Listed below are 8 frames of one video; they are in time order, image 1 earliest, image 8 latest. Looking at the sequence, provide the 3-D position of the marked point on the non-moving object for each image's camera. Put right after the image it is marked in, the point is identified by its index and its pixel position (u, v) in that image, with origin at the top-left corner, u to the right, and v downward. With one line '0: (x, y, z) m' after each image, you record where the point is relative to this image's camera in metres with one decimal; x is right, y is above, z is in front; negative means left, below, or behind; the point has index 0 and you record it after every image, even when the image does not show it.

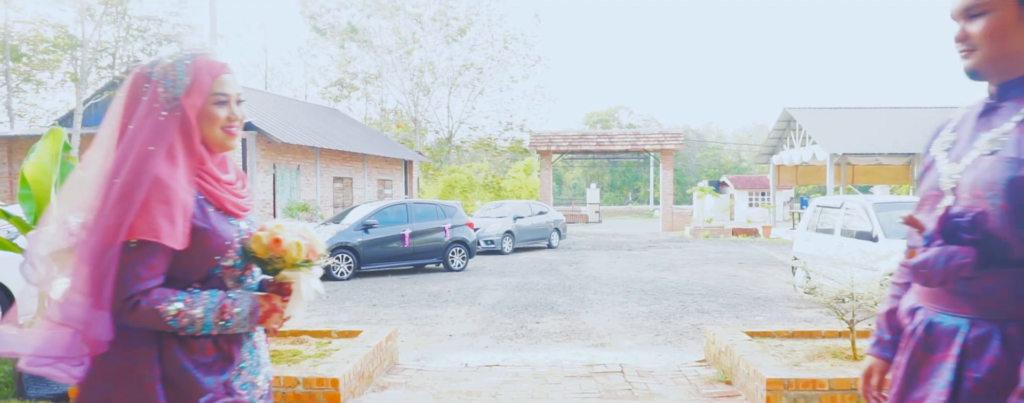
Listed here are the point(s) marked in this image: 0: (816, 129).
0: (+8.2, +2.0, +18.2) m
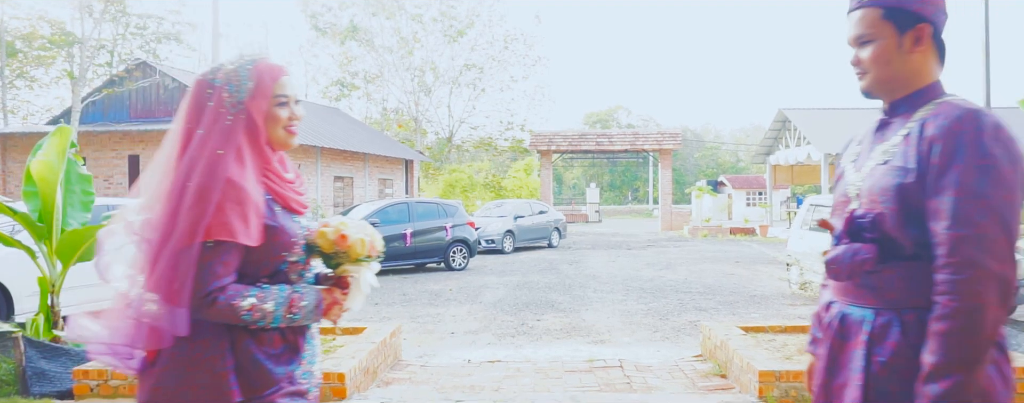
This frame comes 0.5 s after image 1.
0: (+8.2, +2.0, +18.3) m
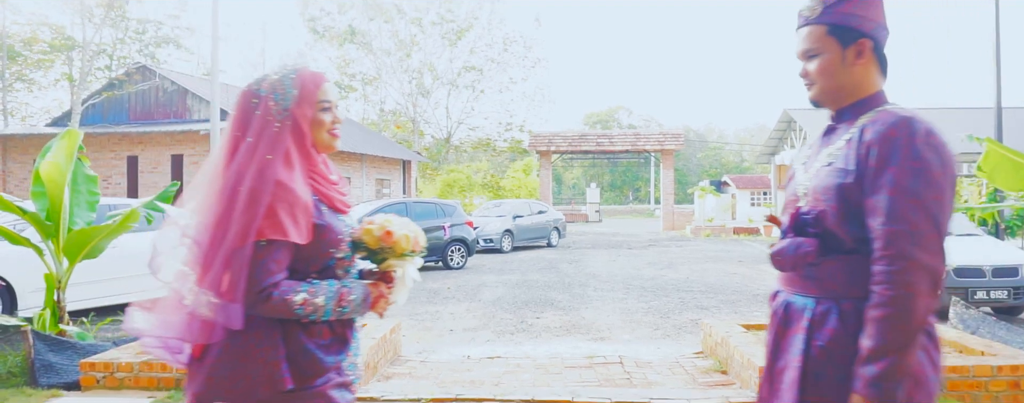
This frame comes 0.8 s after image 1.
0: (+8.2, +2.0, +18.4) m
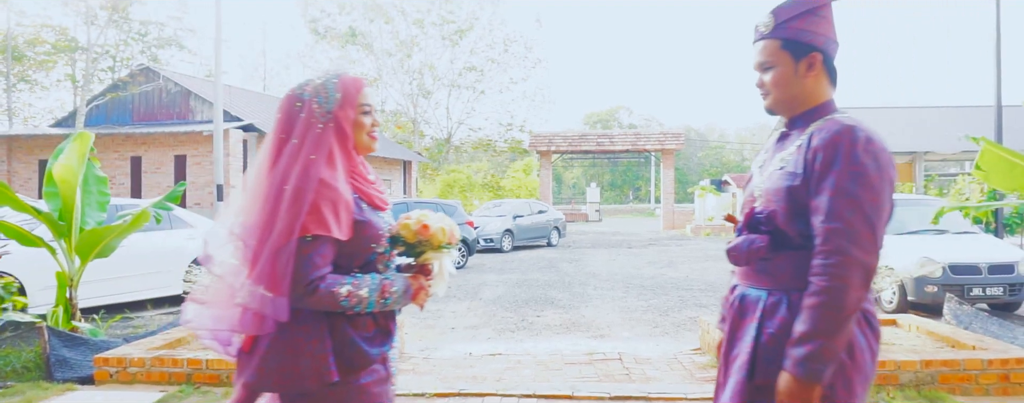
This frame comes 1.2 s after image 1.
0: (+8.2, +2.0, +18.4) m
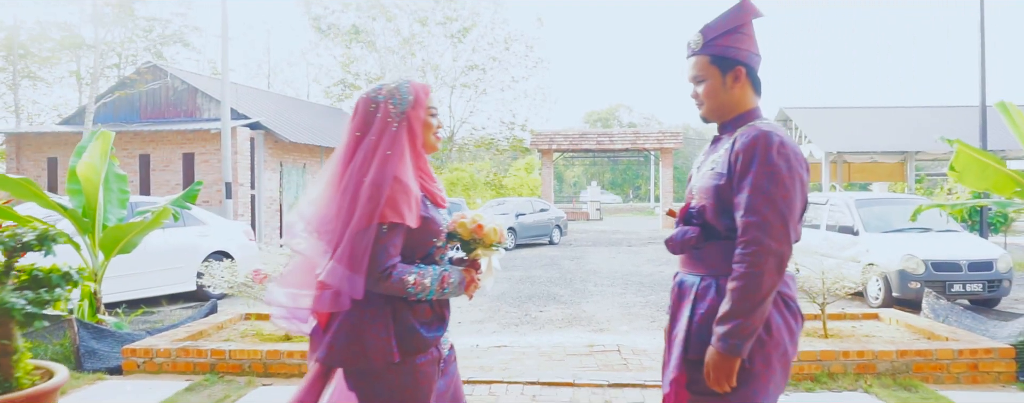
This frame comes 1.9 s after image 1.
0: (+8.3, +2.0, +18.7) m
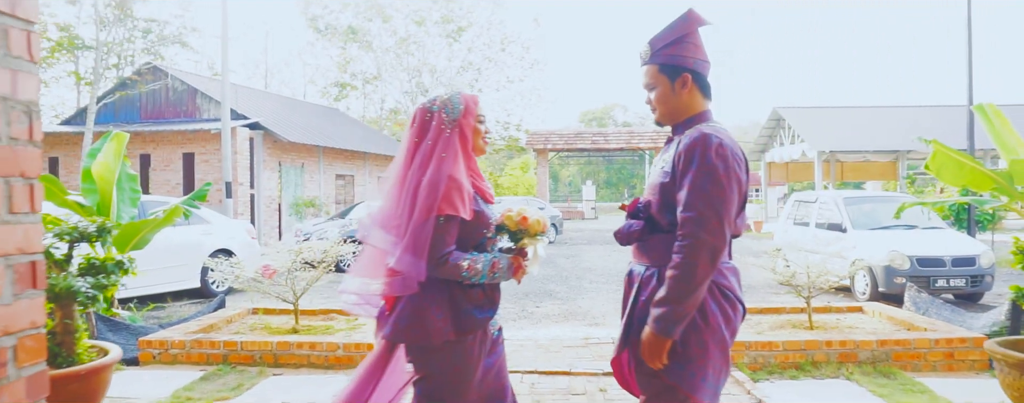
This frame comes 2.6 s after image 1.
0: (+8.2, +2.1, +19.0) m
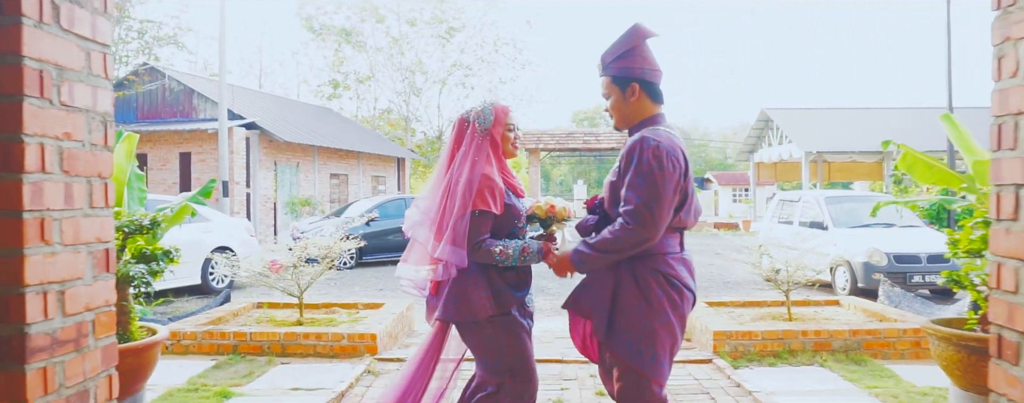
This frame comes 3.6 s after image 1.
0: (+8.0, +2.1, +19.4) m
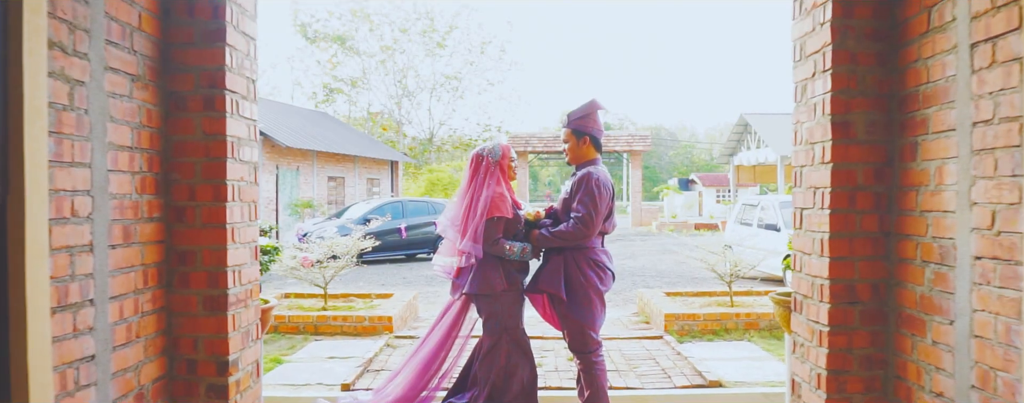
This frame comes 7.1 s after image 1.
0: (+7.6, +2.0, +20.6) m
